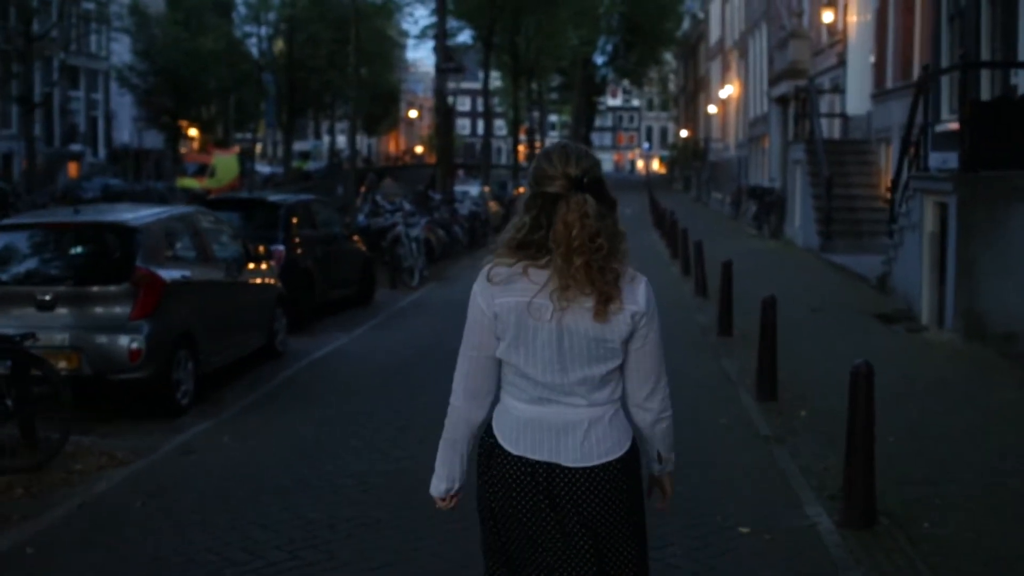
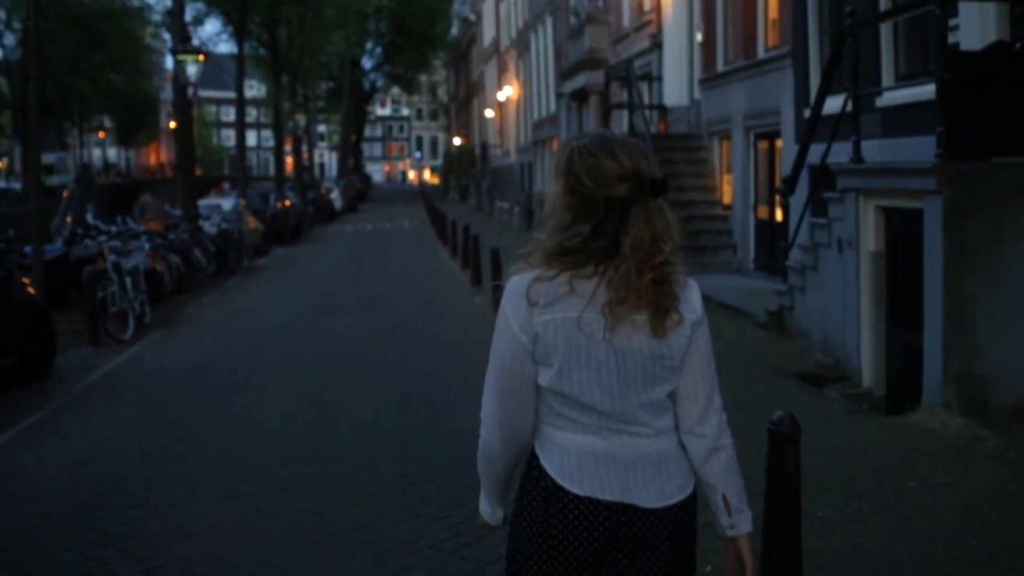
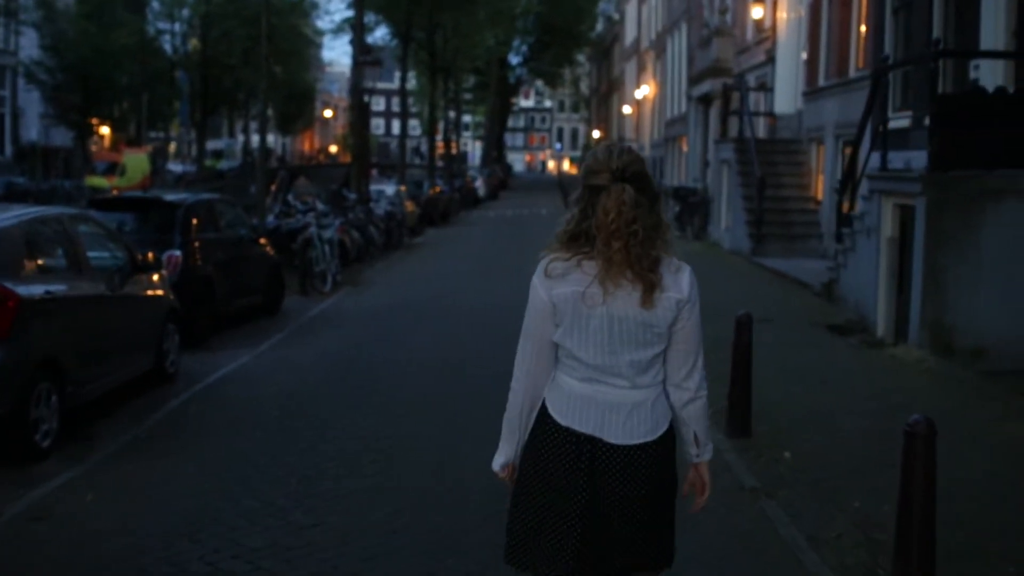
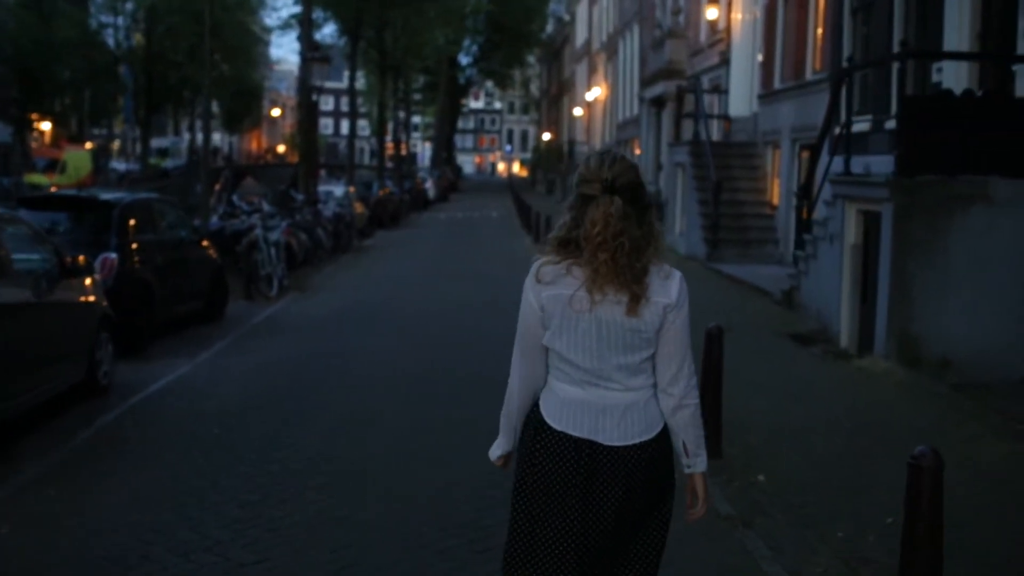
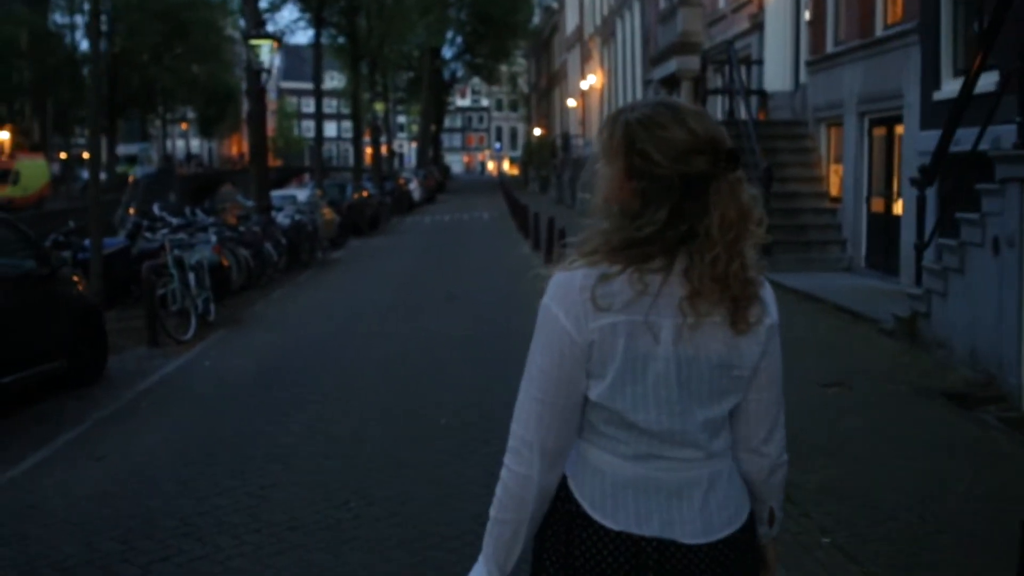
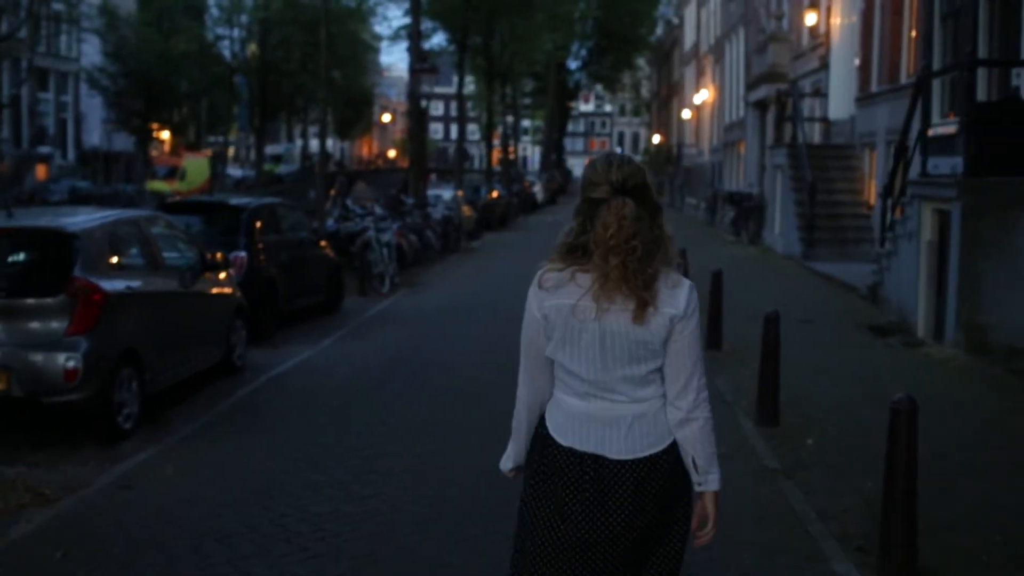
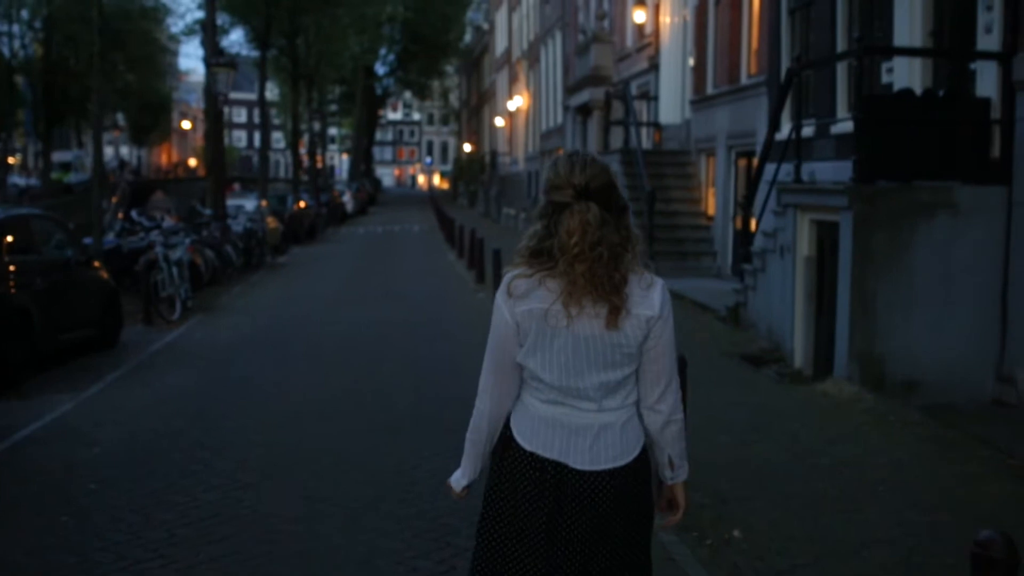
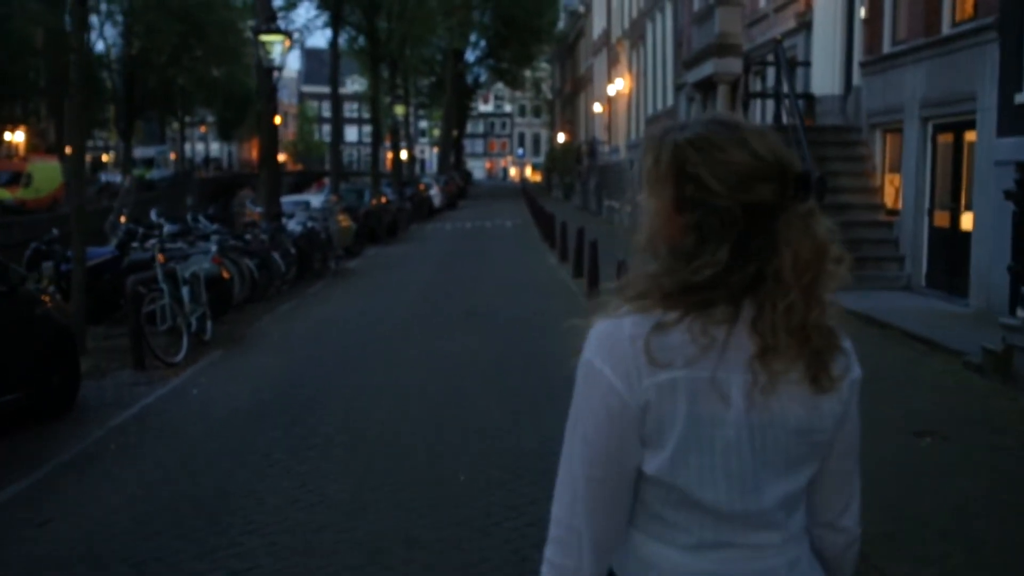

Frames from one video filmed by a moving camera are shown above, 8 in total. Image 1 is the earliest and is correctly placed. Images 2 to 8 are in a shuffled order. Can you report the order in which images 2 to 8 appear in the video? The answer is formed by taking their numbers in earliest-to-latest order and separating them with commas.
6, 3, 4, 7, 2, 5, 8
